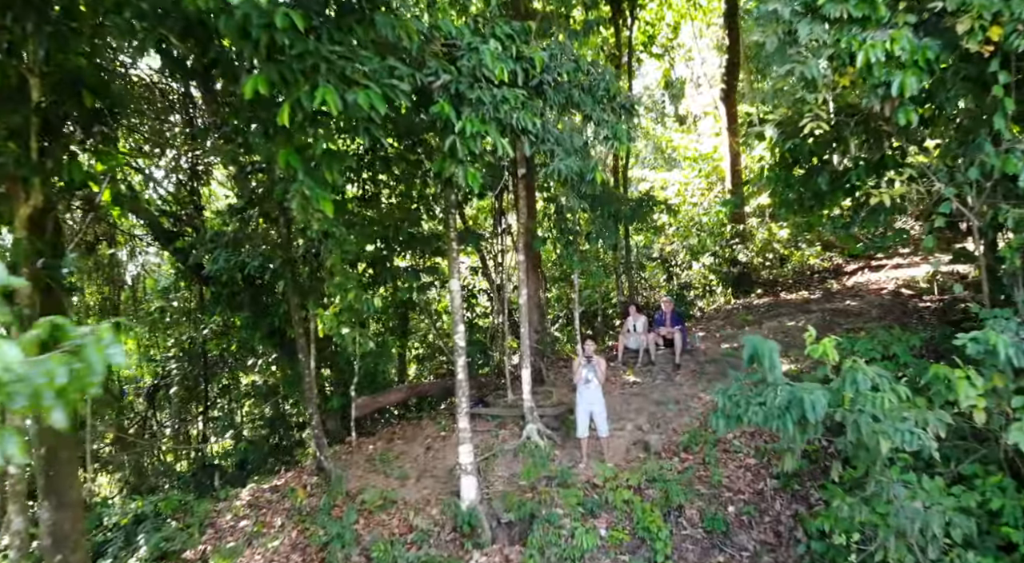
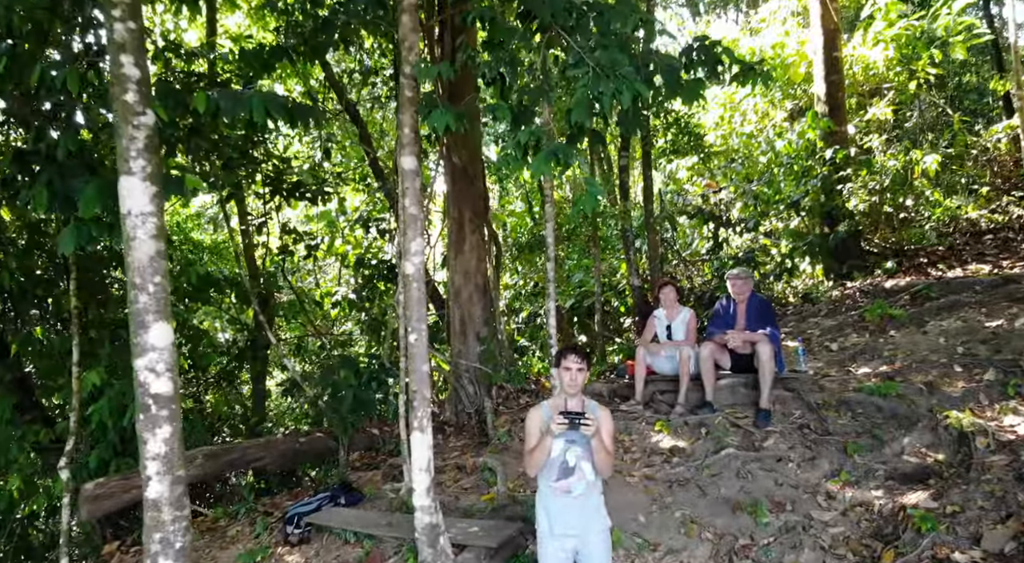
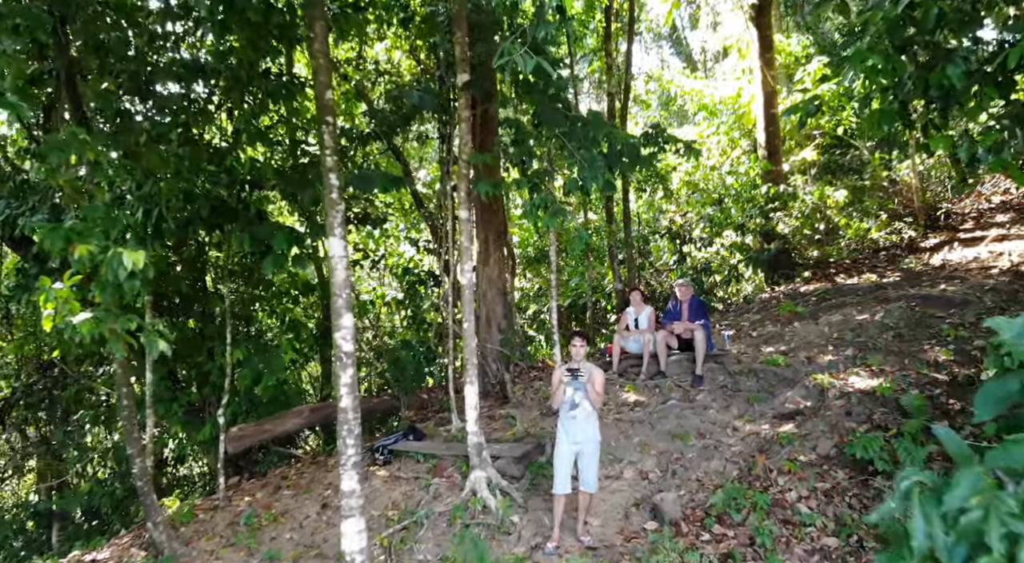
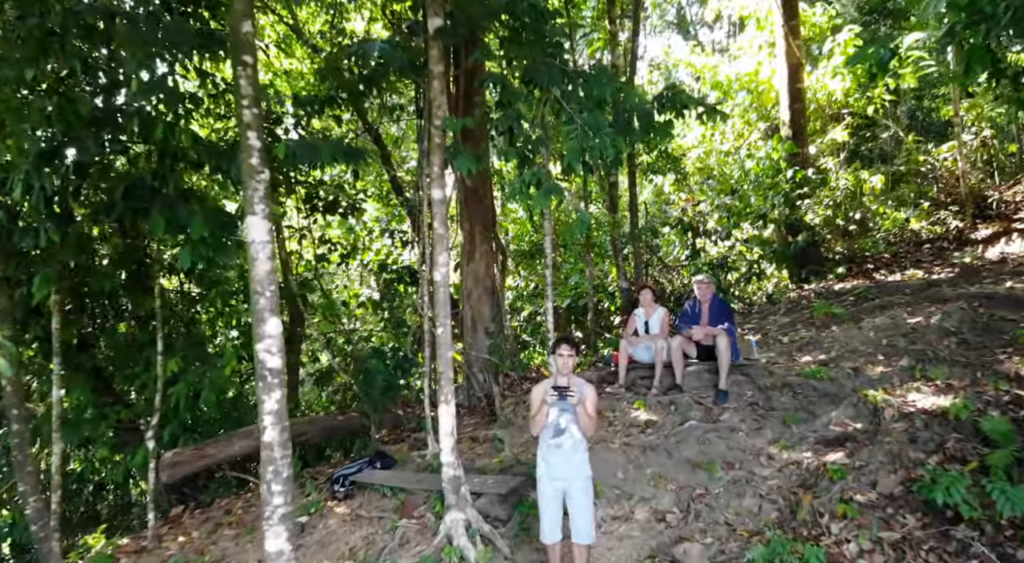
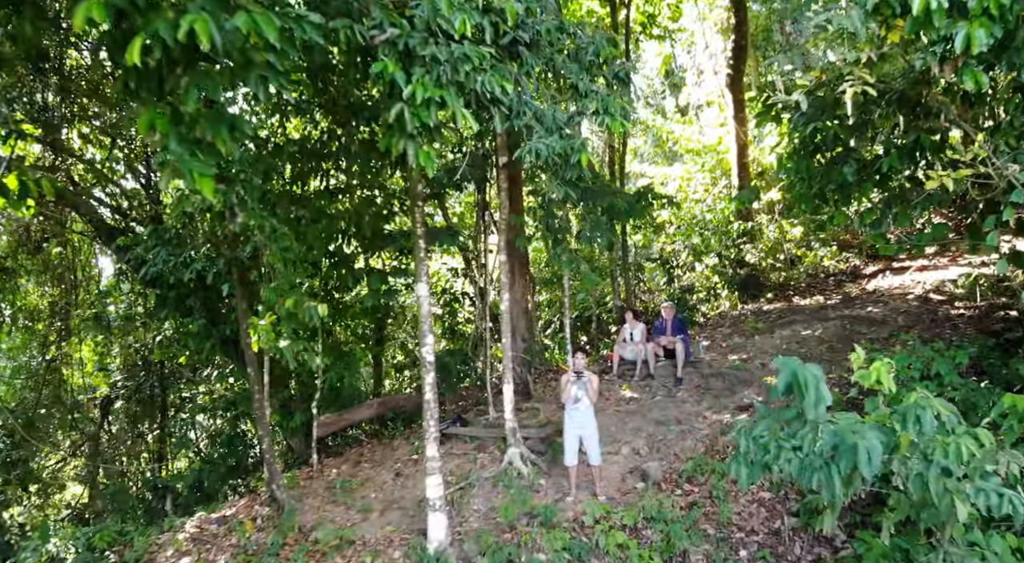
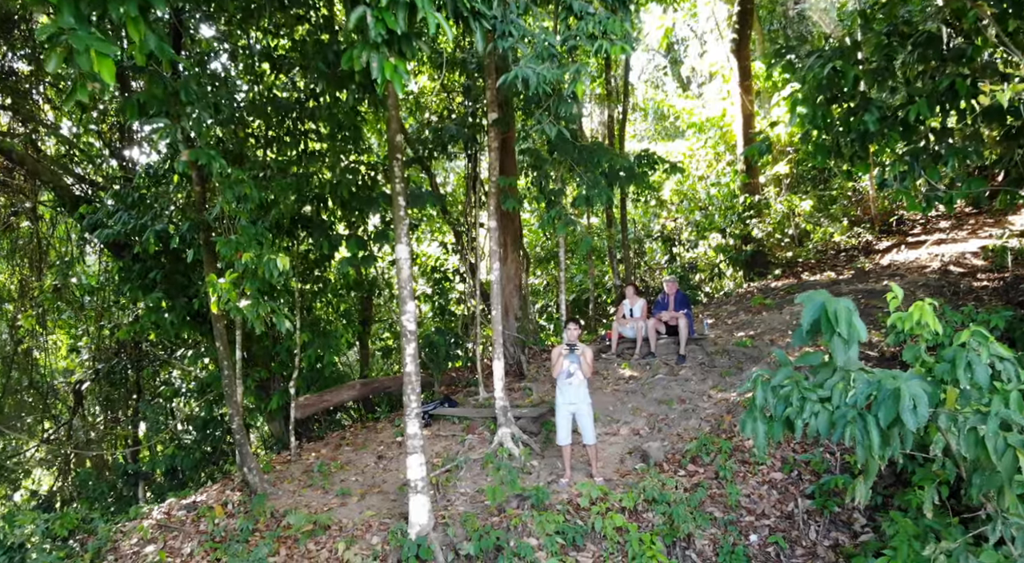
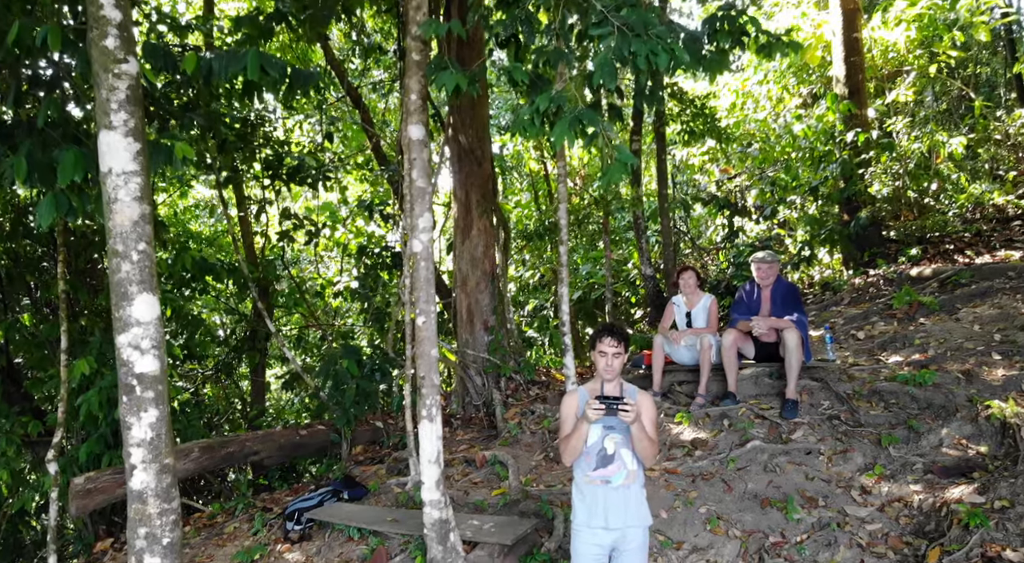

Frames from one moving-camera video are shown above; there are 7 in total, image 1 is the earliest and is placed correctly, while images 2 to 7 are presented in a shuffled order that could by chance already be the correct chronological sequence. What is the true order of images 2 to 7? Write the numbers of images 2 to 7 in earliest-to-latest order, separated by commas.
5, 6, 3, 4, 2, 7
